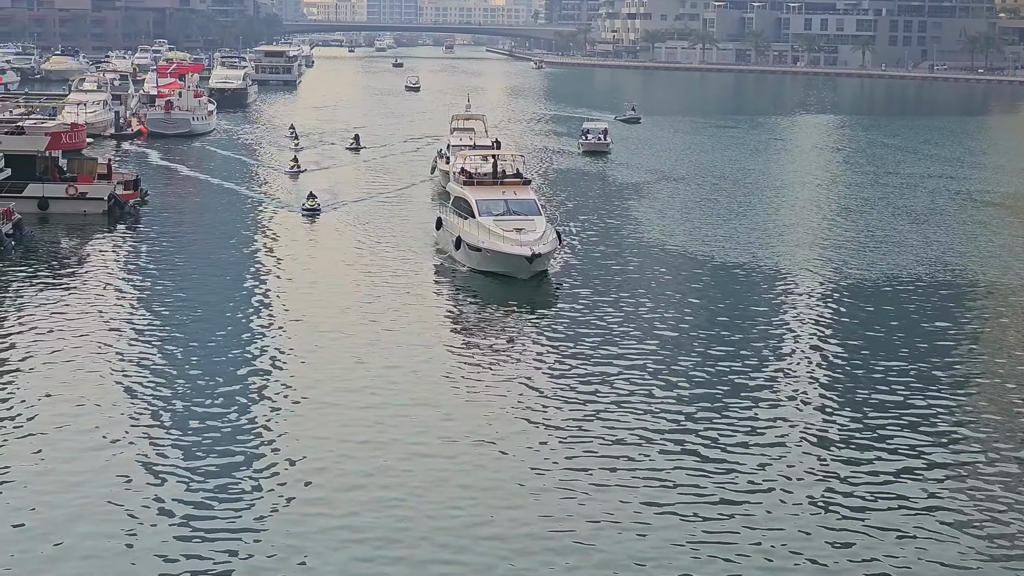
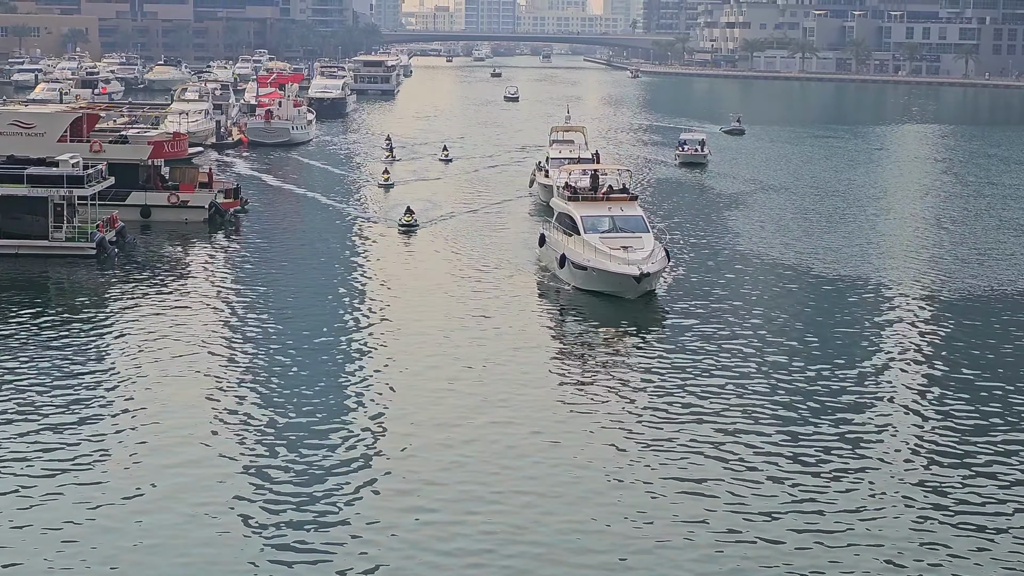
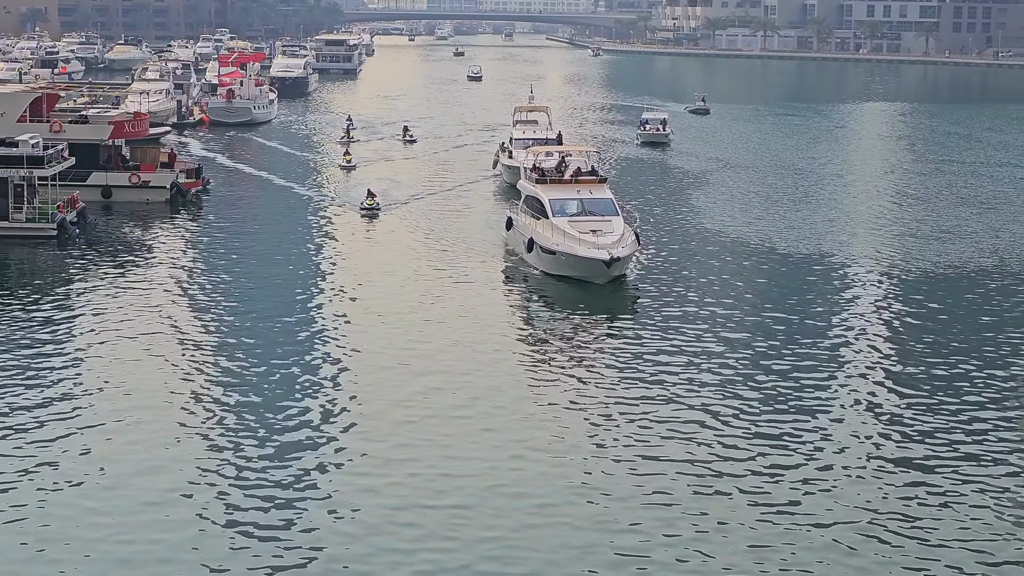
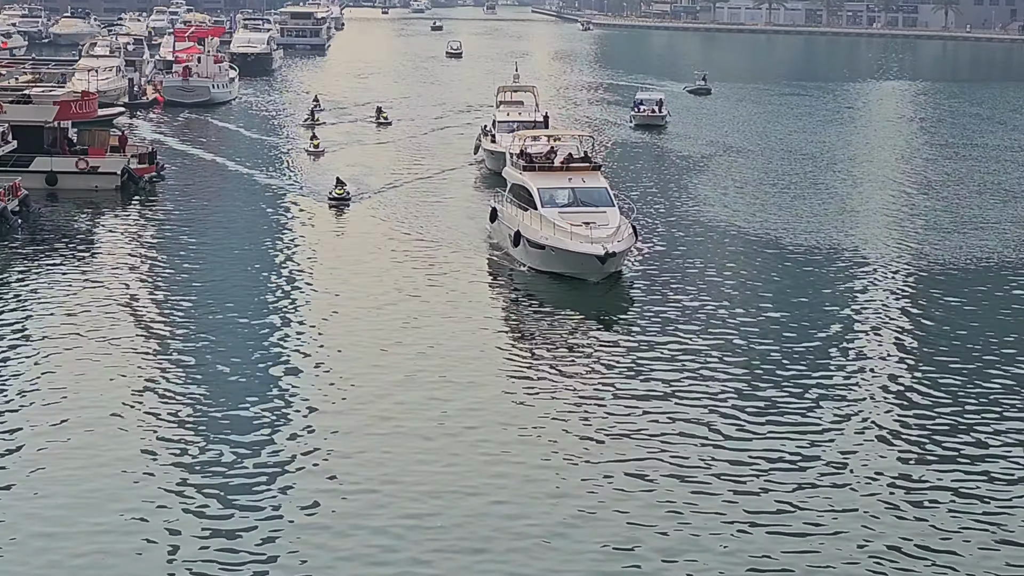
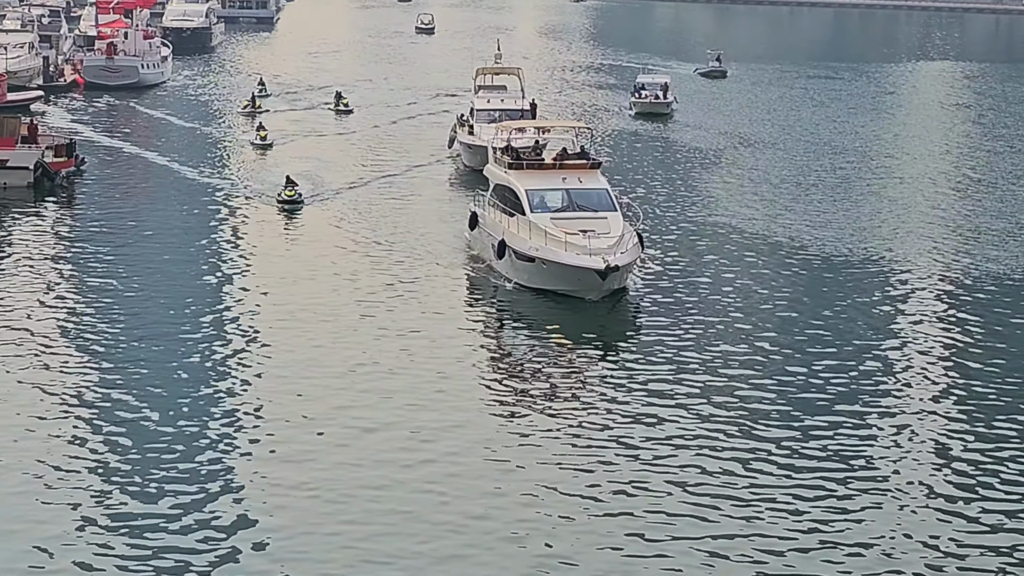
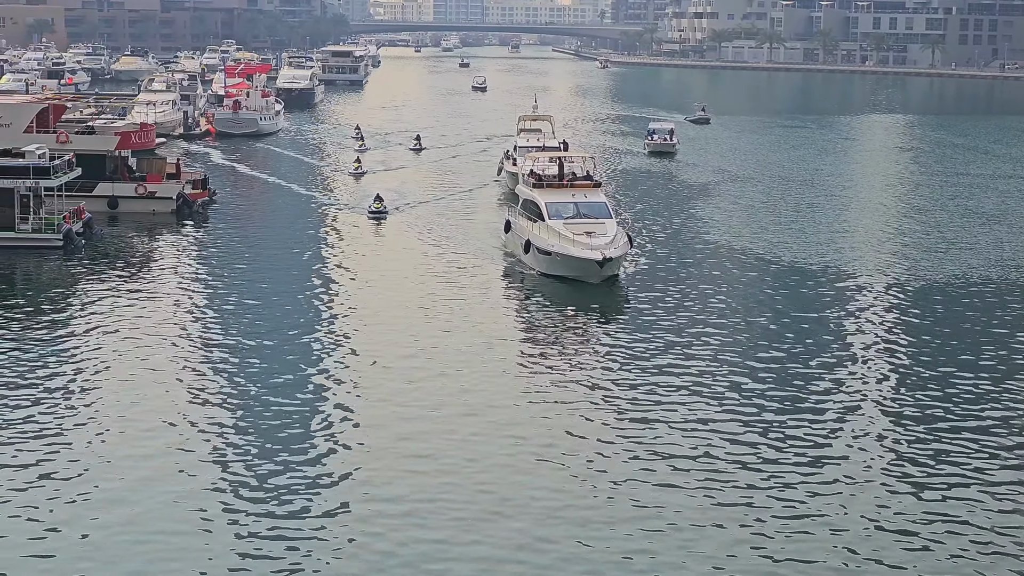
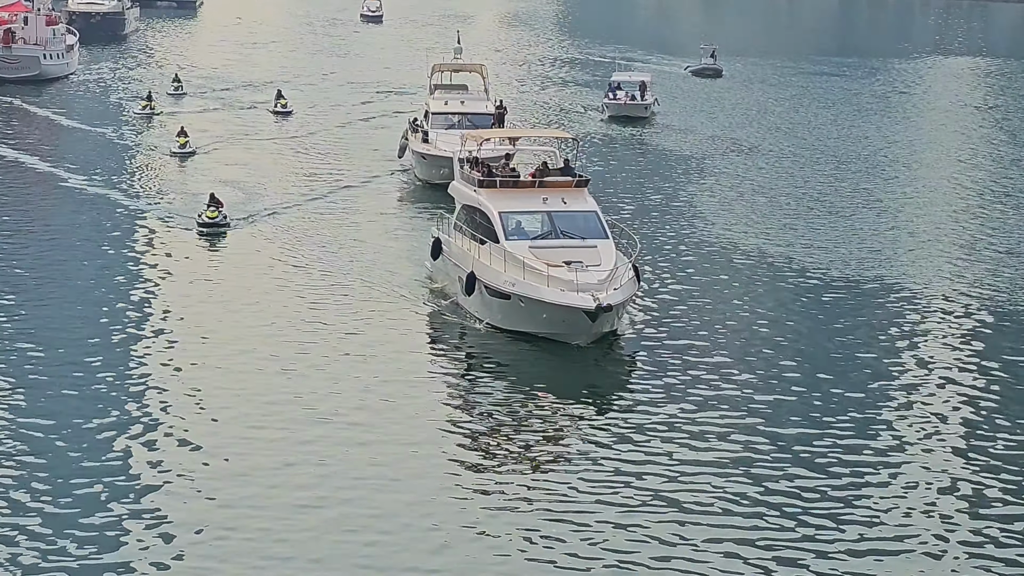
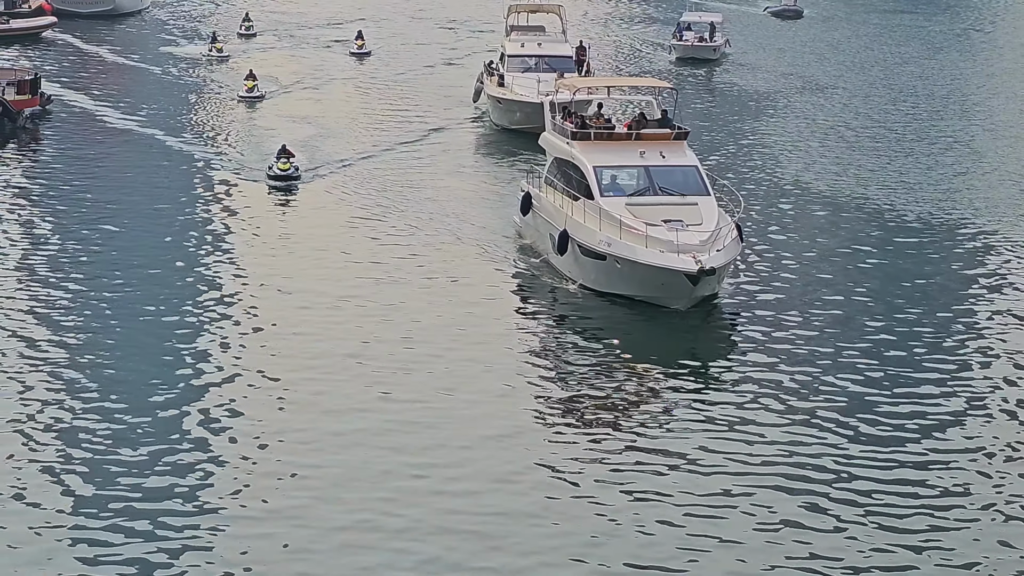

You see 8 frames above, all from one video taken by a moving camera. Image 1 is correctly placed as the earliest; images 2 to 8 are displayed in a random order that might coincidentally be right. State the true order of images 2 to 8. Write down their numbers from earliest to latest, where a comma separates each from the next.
6, 2, 3, 4, 5, 7, 8
